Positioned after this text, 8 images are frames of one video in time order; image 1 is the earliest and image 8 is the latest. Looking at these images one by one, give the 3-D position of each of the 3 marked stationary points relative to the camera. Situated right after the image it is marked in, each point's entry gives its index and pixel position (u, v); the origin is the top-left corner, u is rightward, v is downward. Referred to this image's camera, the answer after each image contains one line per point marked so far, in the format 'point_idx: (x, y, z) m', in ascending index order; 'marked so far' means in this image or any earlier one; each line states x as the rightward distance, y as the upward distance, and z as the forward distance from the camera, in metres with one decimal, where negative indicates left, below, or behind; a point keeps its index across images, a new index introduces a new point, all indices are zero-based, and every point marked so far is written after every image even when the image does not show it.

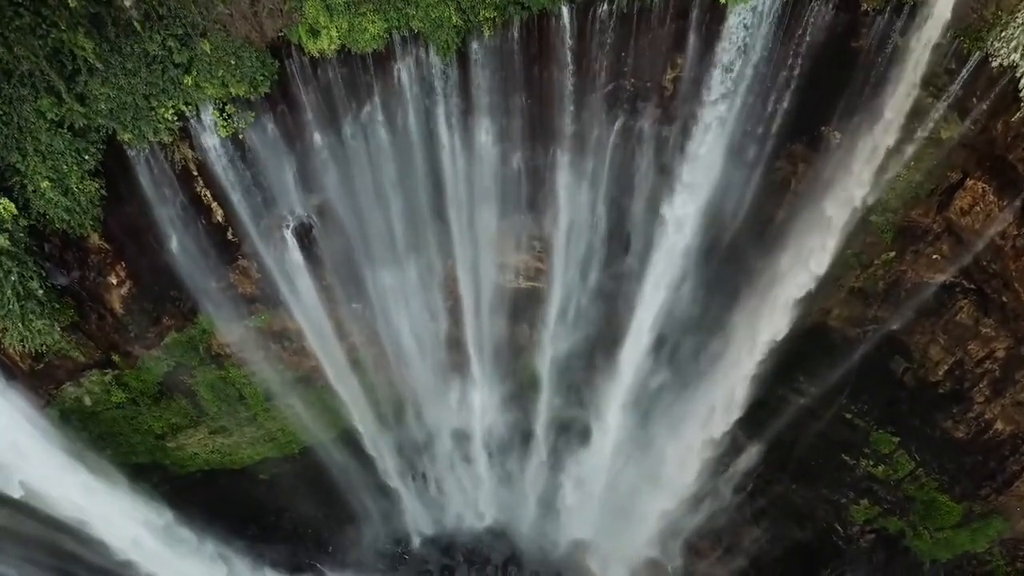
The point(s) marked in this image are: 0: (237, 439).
0: (-4.7, -2.6, +12.1) m
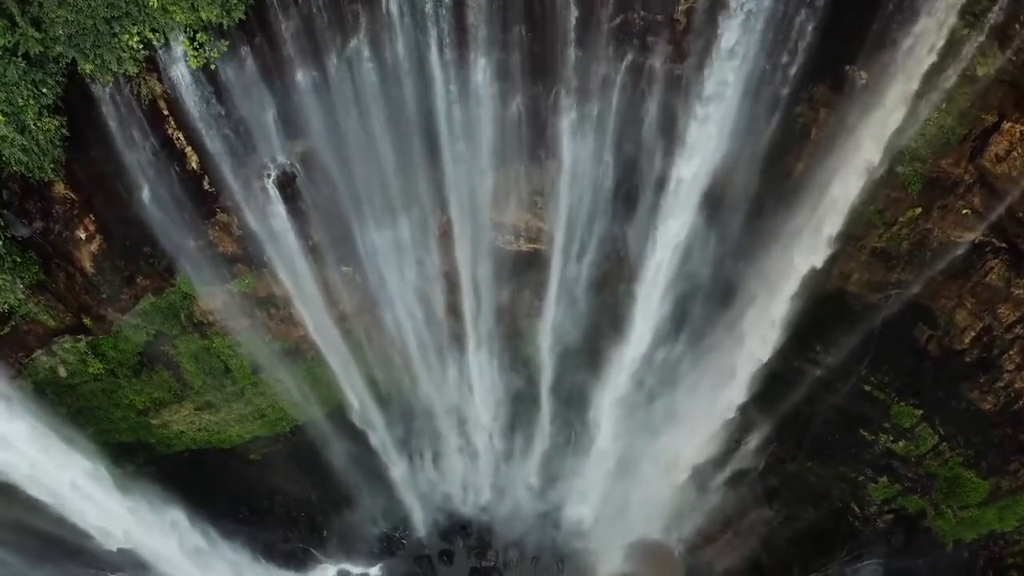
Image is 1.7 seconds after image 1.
0: (-4.7, -2.1, +11.5) m
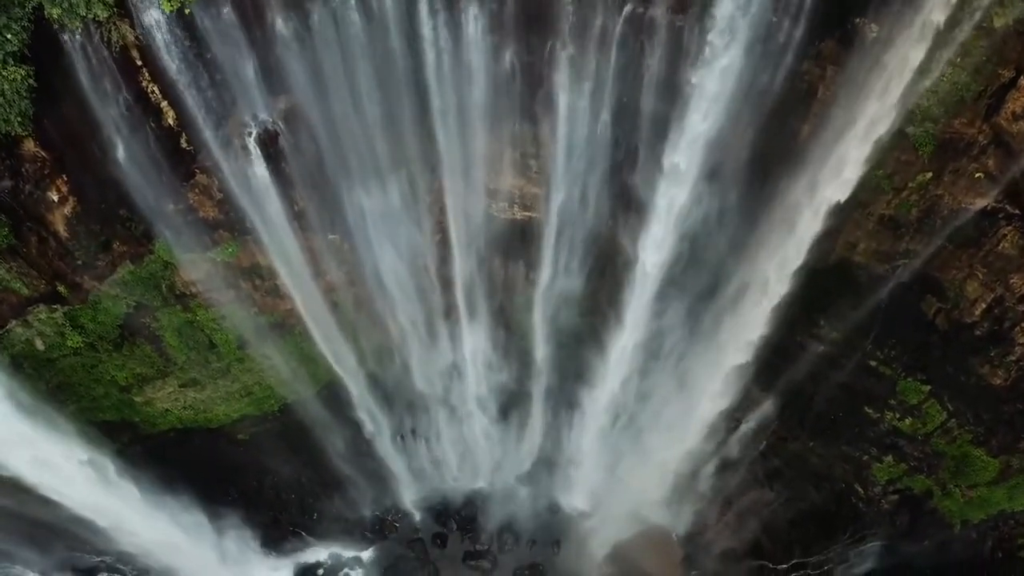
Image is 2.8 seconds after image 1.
0: (-4.8, -1.7, +11.2) m
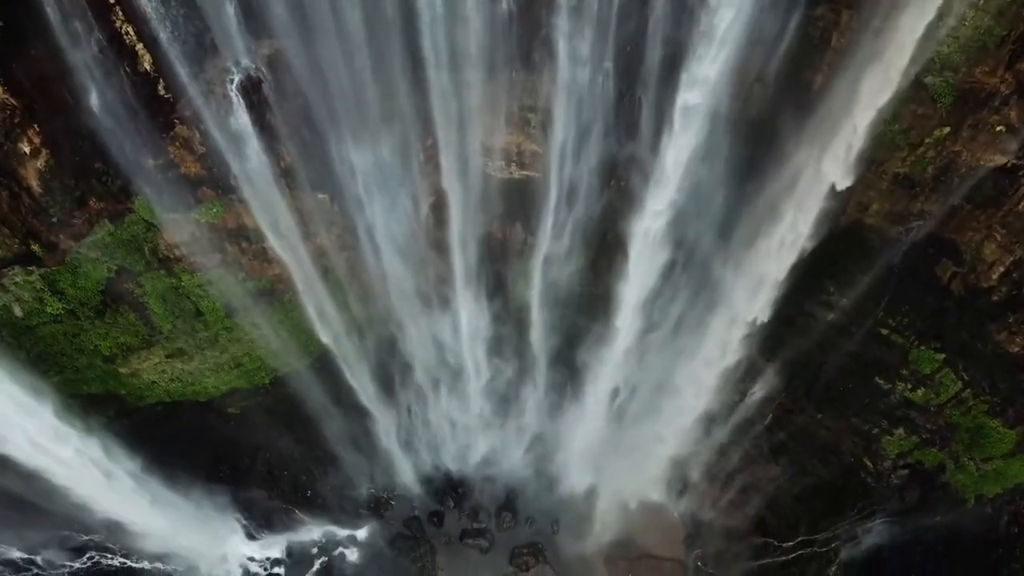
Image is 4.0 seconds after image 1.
0: (-4.8, -1.2, +10.8) m
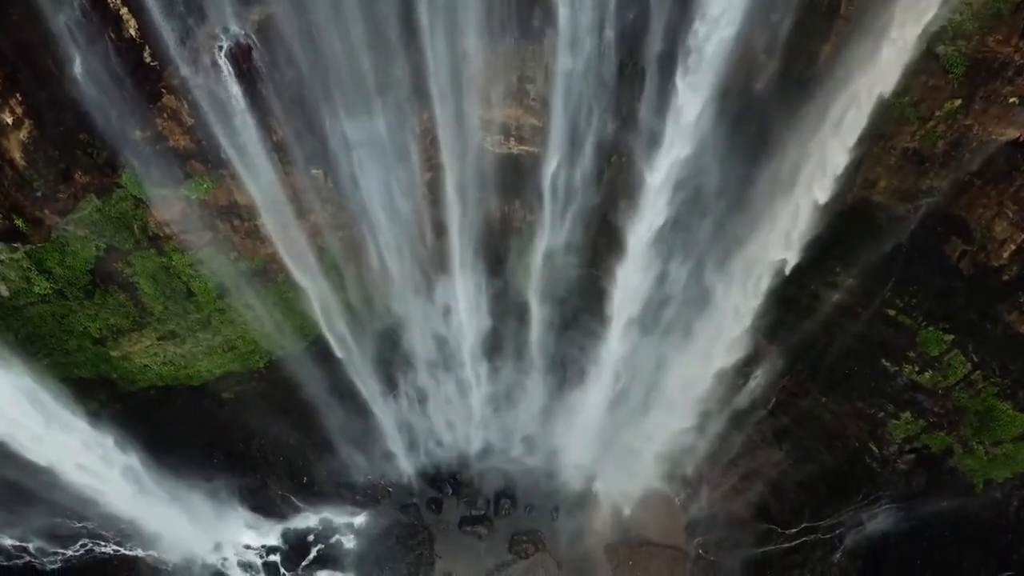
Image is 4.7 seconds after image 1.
0: (-4.8, -0.9, +10.6) m
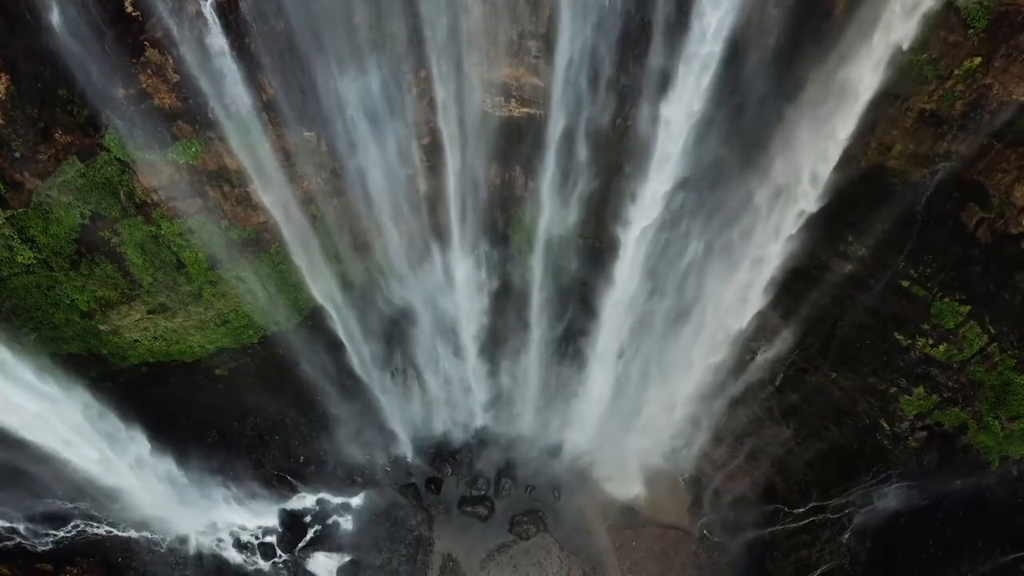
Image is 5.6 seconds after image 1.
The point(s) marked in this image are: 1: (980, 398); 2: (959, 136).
0: (-4.8, -0.5, +10.3) m
1: (+6.4, -1.5, +9.8) m
2: (+5.2, +1.8, +8.3) m
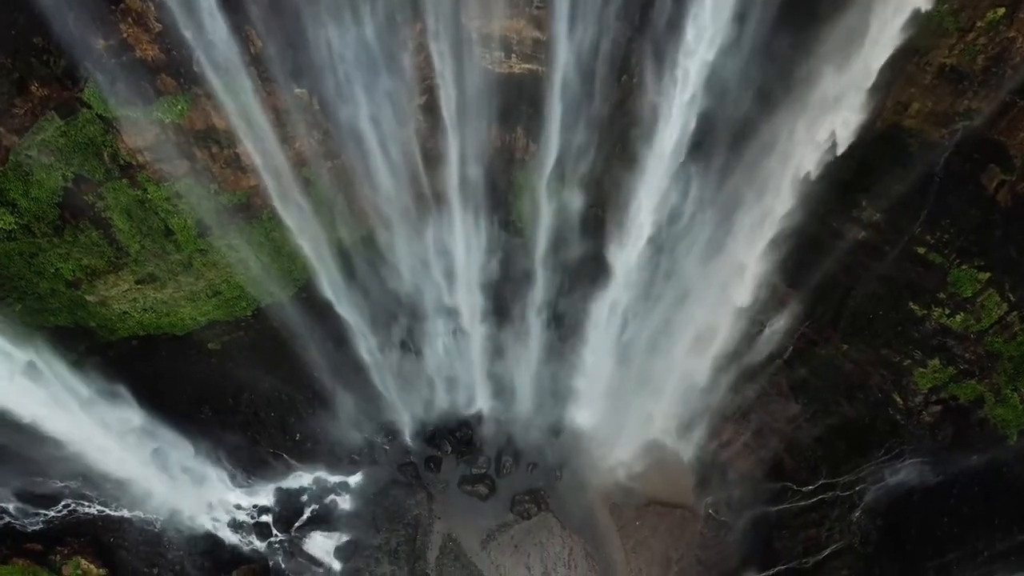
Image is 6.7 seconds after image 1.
0: (-4.8, -0.1, +9.9) m
1: (+6.4, -1.0, +9.4) m
2: (+5.2, +2.2, +7.9) m
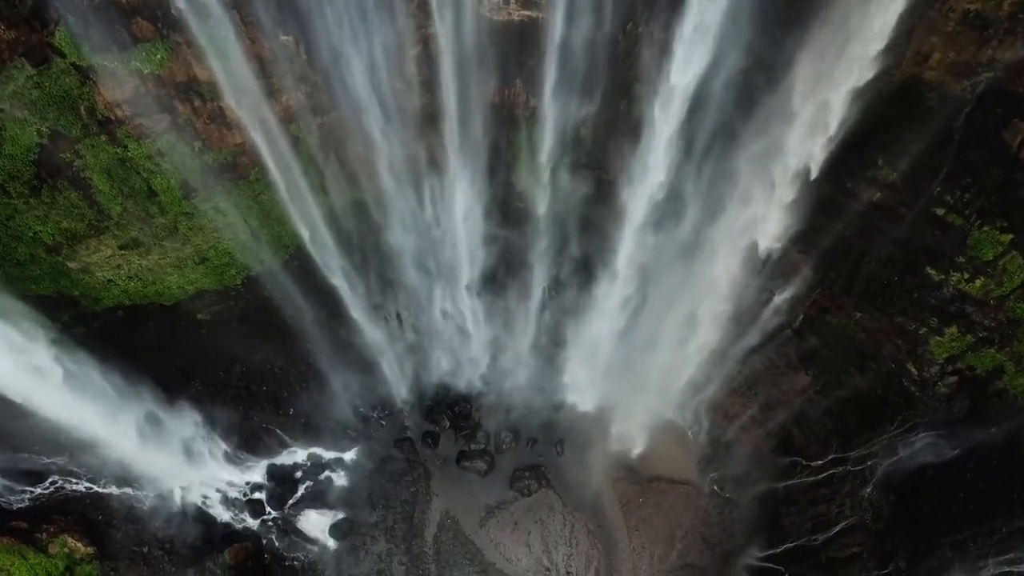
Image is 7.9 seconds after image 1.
0: (-4.8, +0.4, +9.5) m
1: (+6.4, -0.6, +9.0) m
2: (+5.2, +2.6, +7.4) m
